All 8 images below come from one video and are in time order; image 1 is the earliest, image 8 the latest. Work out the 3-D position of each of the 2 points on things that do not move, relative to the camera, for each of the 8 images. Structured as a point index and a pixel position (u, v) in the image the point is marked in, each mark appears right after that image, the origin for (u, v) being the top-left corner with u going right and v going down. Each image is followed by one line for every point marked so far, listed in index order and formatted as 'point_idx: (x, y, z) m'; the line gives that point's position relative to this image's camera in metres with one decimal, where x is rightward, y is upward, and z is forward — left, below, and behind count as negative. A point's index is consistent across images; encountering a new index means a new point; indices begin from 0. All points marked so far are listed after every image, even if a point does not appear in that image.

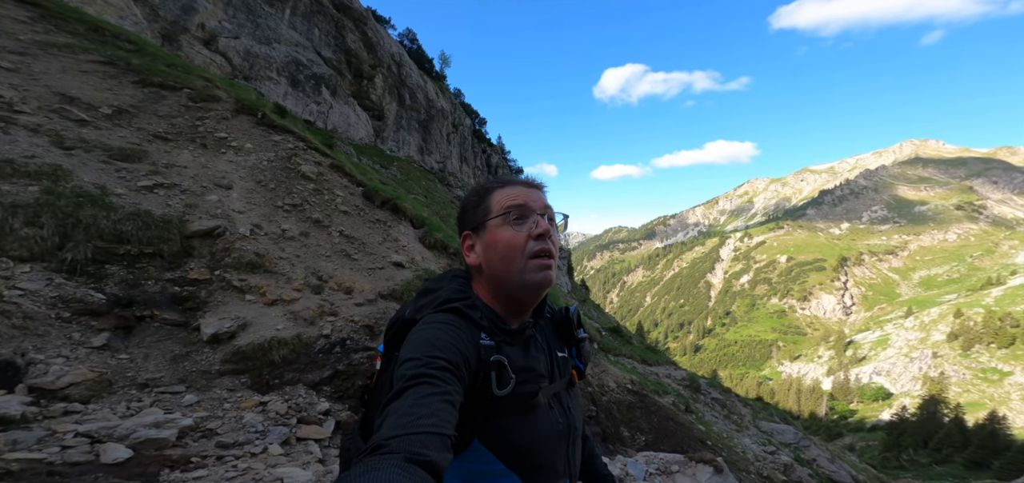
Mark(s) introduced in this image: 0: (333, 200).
0: (-4.7, +1.0, +11.9) m
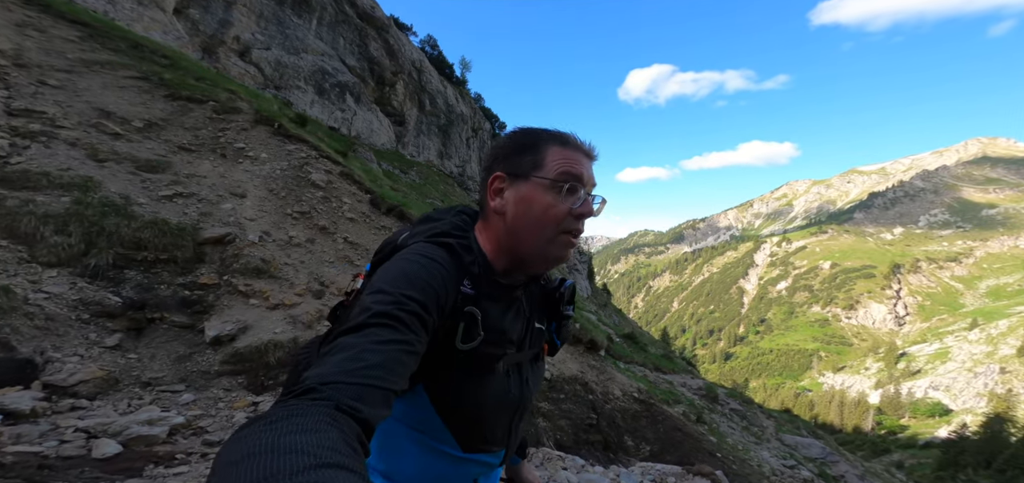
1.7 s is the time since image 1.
0: (-4.7, +0.9, +12.4) m
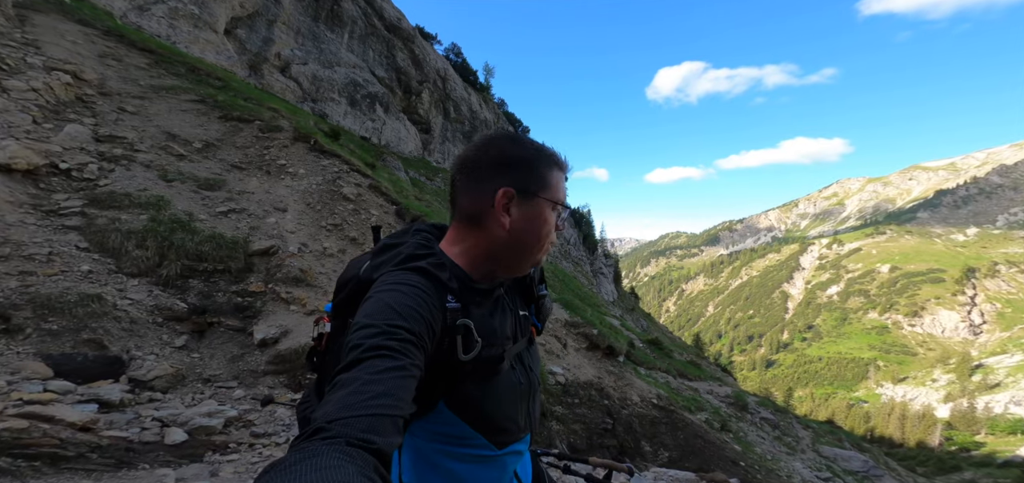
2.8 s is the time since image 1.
0: (-4.1, +0.7, +13.4) m
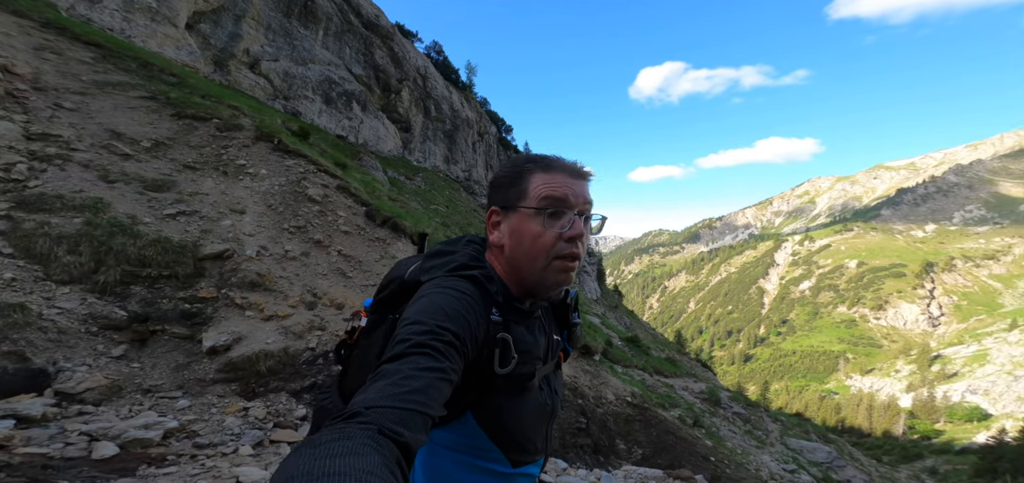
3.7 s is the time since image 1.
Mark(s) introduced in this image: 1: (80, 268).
0: (-5.0, +0.6, +13.0) m
1: (-7.6, -0.5, +8.0) m
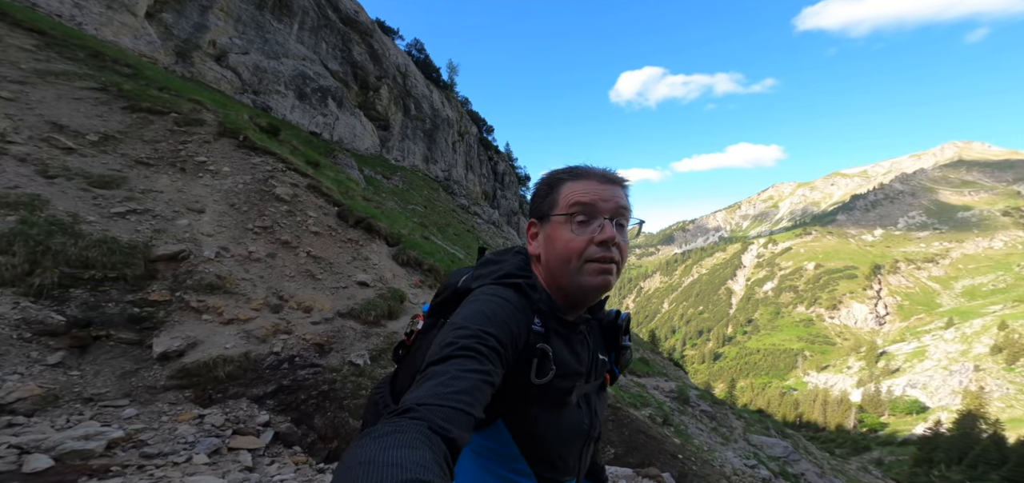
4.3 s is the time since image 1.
0: (-5.8, +0.6, +12.6) m
1: (-8.1, -0.5, +7.4) m
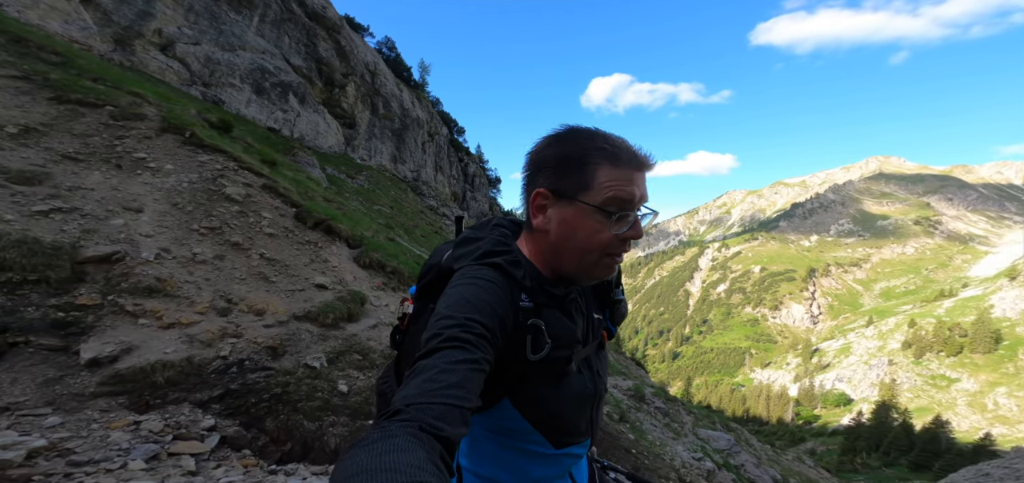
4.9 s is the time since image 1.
0: (-7.0, +0.5, +12.5) m
1: (-8.8, -0.4, +7.1) m
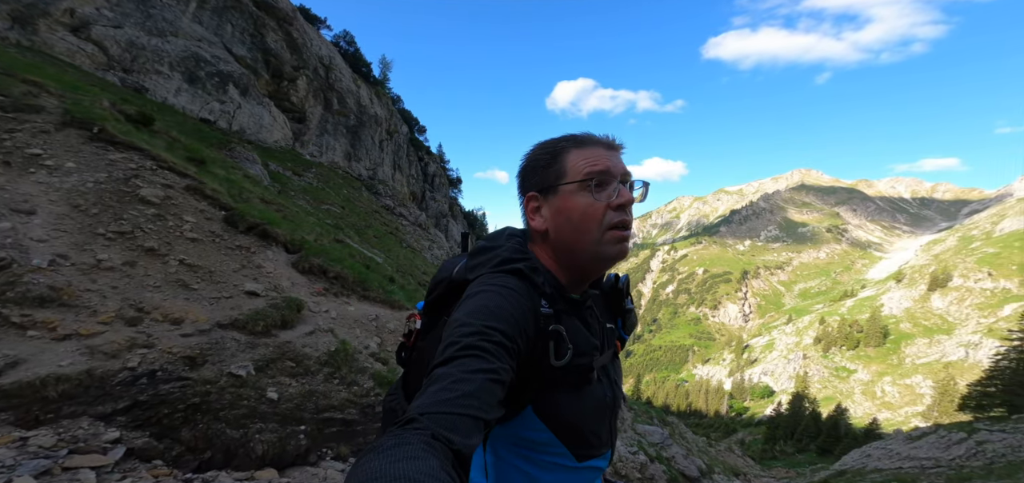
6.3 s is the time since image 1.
0: (-8.8, +0.5, +11.9) m
1: (-10.0, -0.5, +6.3) m
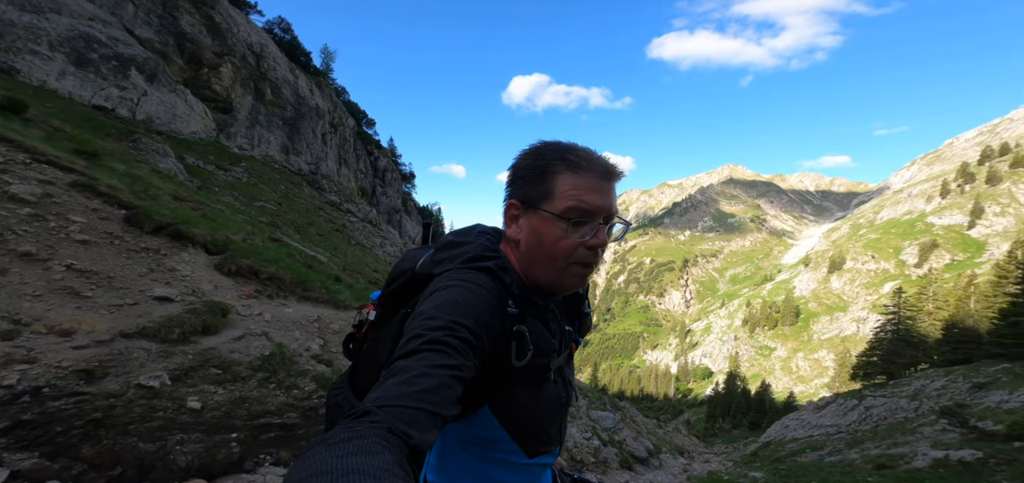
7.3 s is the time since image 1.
0: (-10.3, +0.3, +11.4) m
1: (-10.9, -0.8, +5.7) m
